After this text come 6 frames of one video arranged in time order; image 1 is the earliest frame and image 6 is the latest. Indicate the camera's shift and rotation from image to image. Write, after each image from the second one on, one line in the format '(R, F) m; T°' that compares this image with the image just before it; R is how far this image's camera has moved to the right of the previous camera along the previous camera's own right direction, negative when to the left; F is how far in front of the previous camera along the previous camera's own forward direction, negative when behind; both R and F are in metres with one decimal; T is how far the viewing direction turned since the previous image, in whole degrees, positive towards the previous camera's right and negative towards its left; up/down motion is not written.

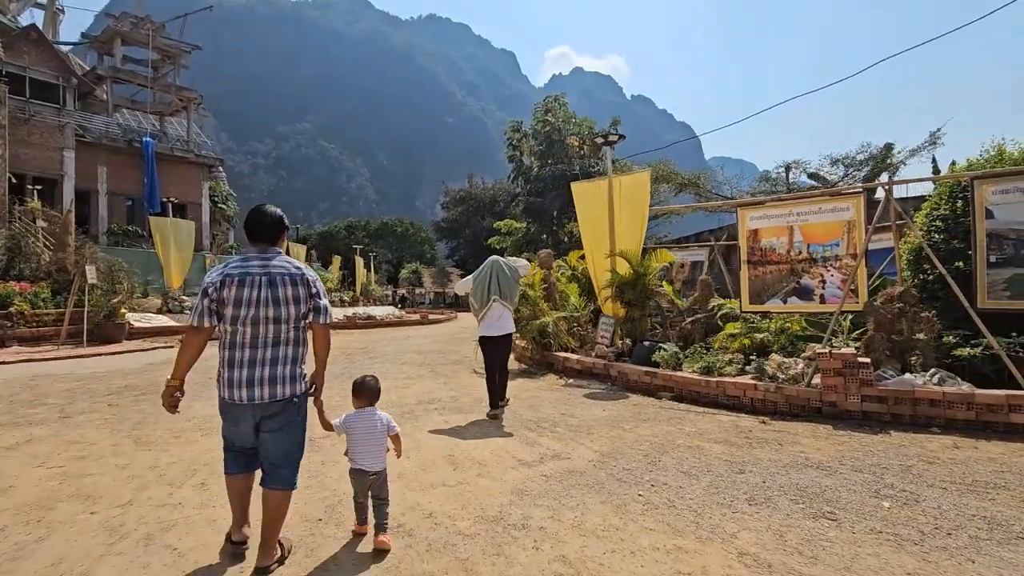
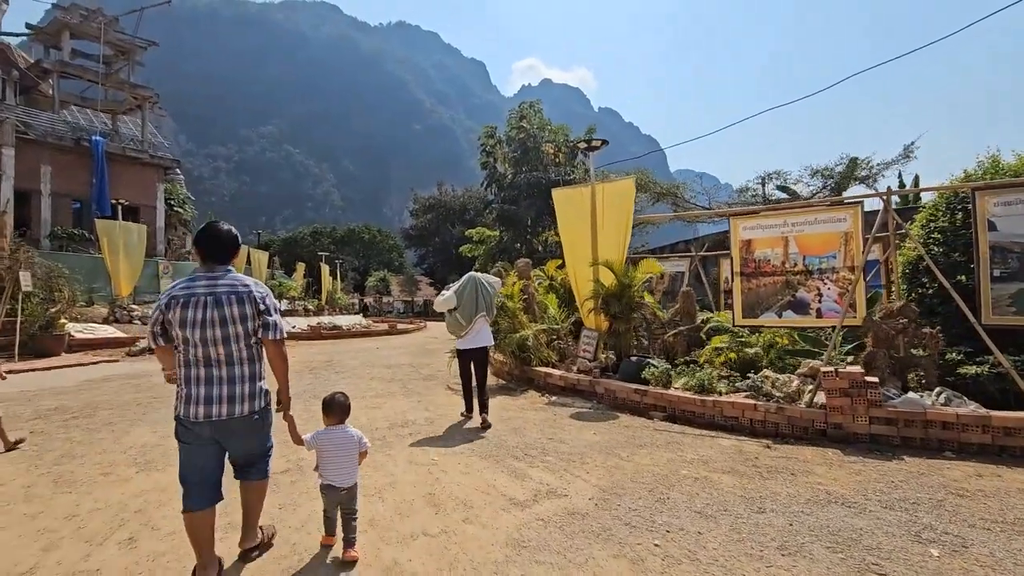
(-0.1, +0.5) m; +3°
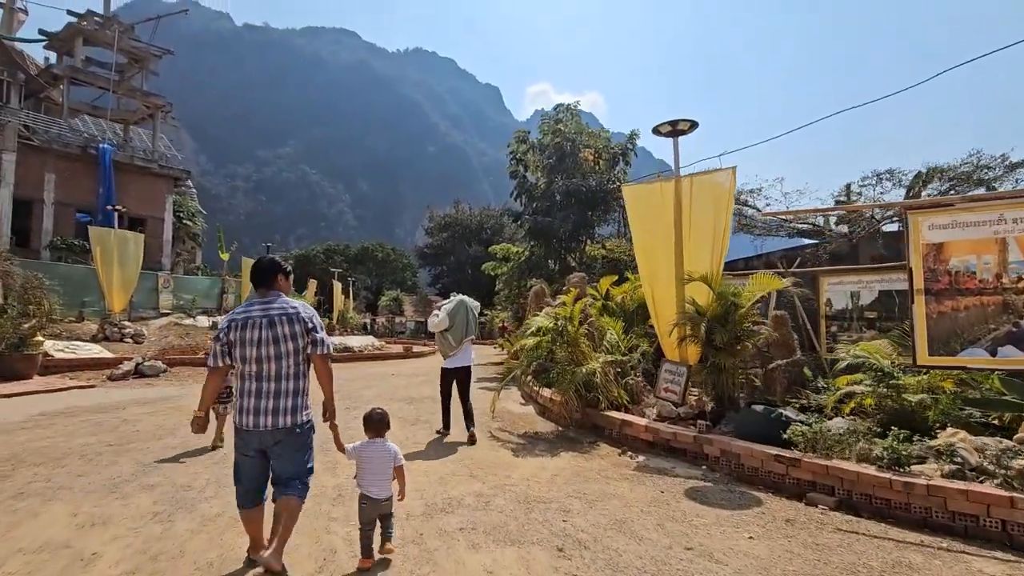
(-0.6, +1.8) m; -1°
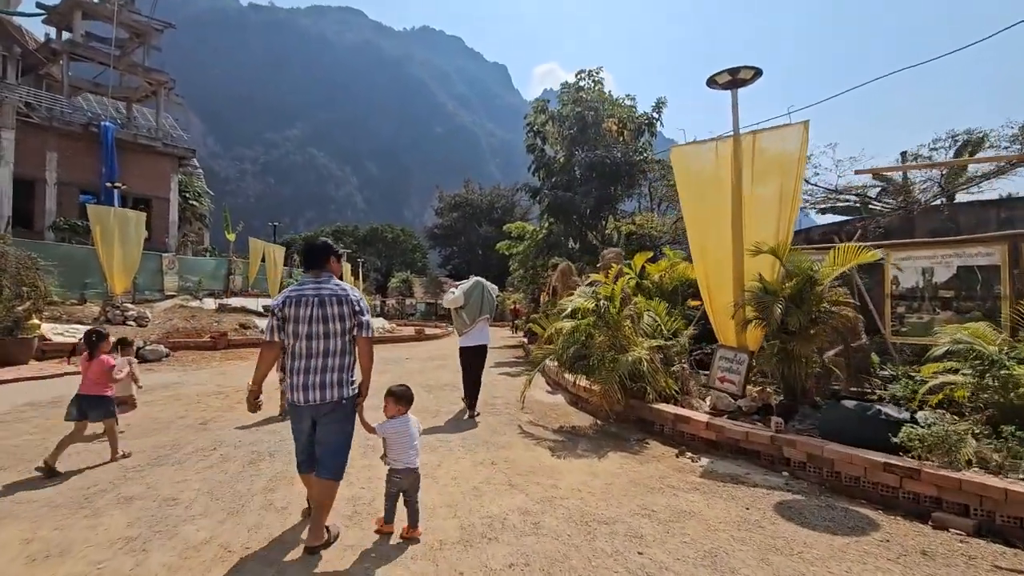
(-0.3, +0.8) m; -1°
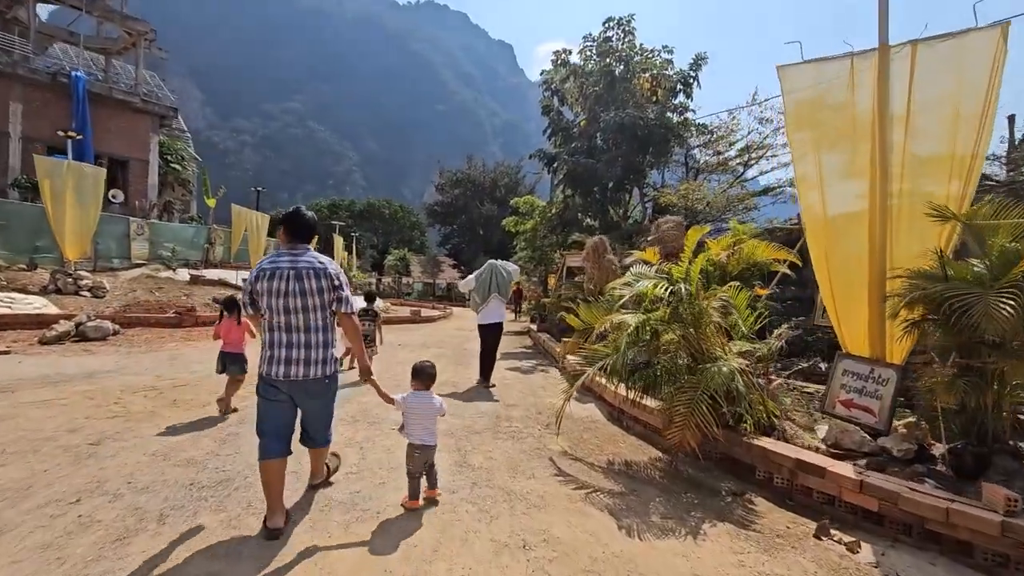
(-0.3, +1.7) m; 0°
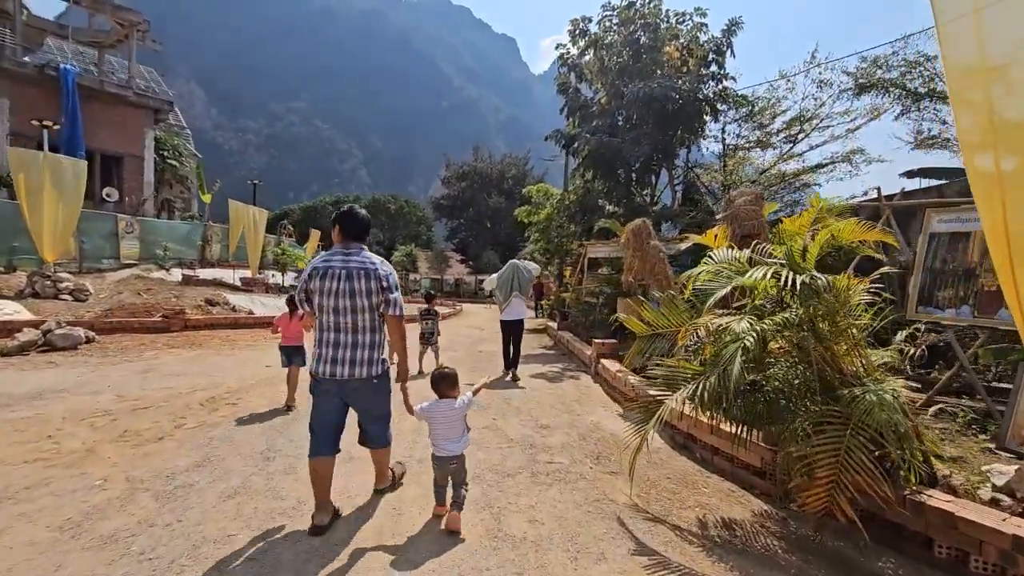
(-0.2, +1.1) m; -1°
